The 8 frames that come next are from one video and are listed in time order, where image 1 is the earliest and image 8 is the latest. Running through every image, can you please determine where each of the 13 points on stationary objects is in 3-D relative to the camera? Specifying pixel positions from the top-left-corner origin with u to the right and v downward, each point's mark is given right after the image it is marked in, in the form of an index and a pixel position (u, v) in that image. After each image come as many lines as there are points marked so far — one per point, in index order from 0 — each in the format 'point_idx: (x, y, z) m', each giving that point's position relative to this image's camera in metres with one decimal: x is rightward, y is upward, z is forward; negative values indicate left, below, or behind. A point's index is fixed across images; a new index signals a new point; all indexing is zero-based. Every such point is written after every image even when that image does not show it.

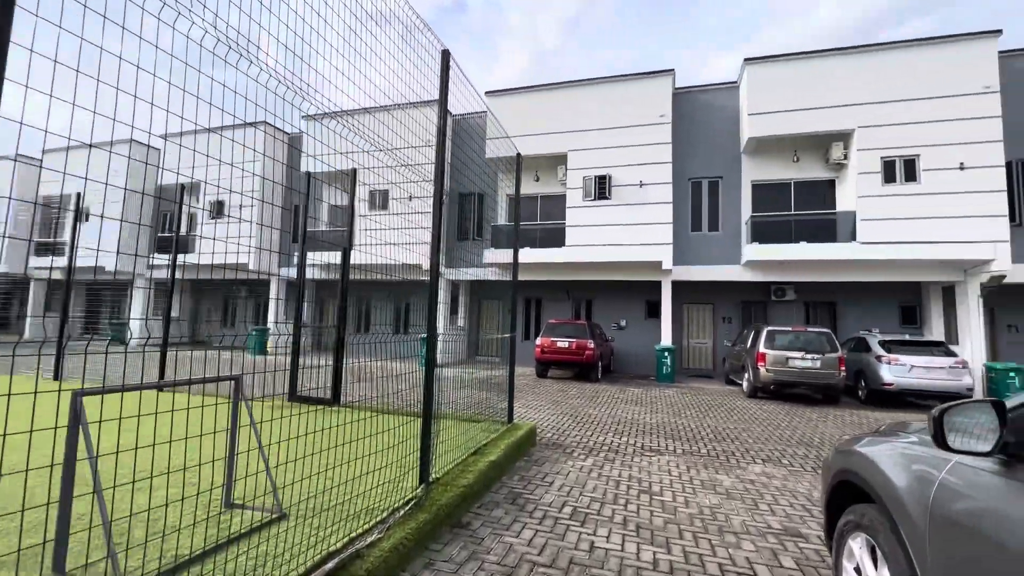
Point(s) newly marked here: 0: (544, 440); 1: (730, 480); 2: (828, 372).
0: (+0.3, -2.0, +6.1) m
1: (+2.2, -2.0, +4.9) m
2: (+6.8, -1.8, +10.0) m
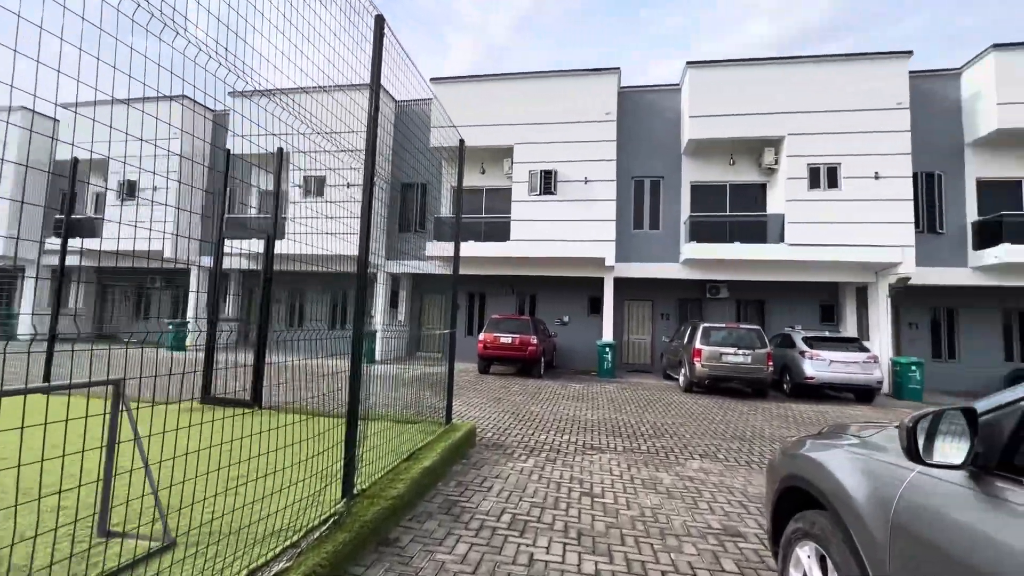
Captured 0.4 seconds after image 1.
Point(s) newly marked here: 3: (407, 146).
0: (-0.4, -1.9, +5.9) m
1: (+1.6, -1.9, +4.8) m
2: (+5.5, -1.8, +10.5) m
3: (-1.1, +1.4, +5.0) m
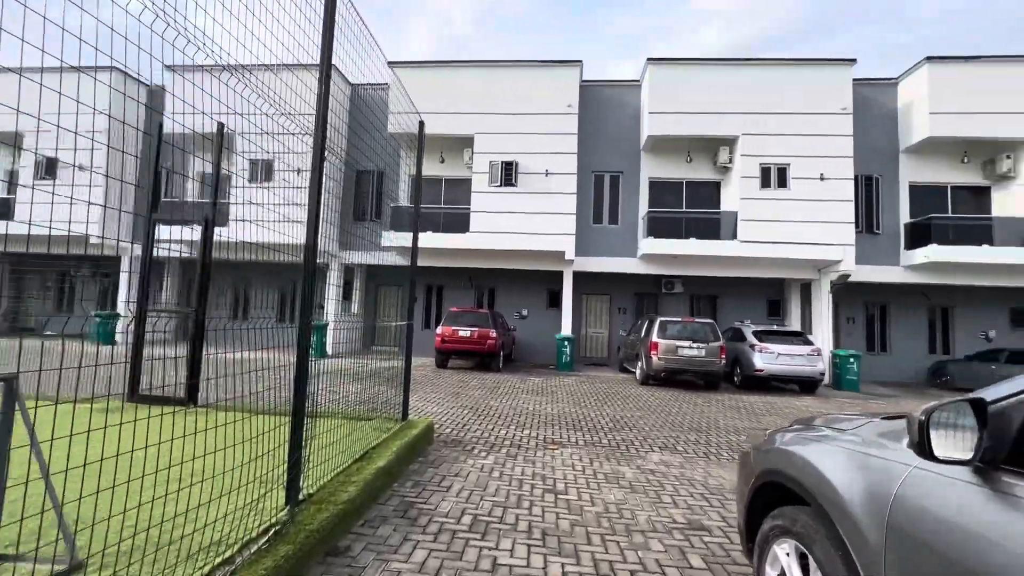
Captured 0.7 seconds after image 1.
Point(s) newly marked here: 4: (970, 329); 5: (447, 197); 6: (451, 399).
0: (-0.9, -1.8, +5.6) m
1: (+1.2, -1.9, +4.8) m
2: (+4.6, -1.6, +10.8) m
3: (-1.5, +1.5, +4.7) m
4: (+14.3, -1.3, +14.7) m
5: (-2.1, +2.9, +15.2) m
6: (-1.1, -2.0, +8.3) m
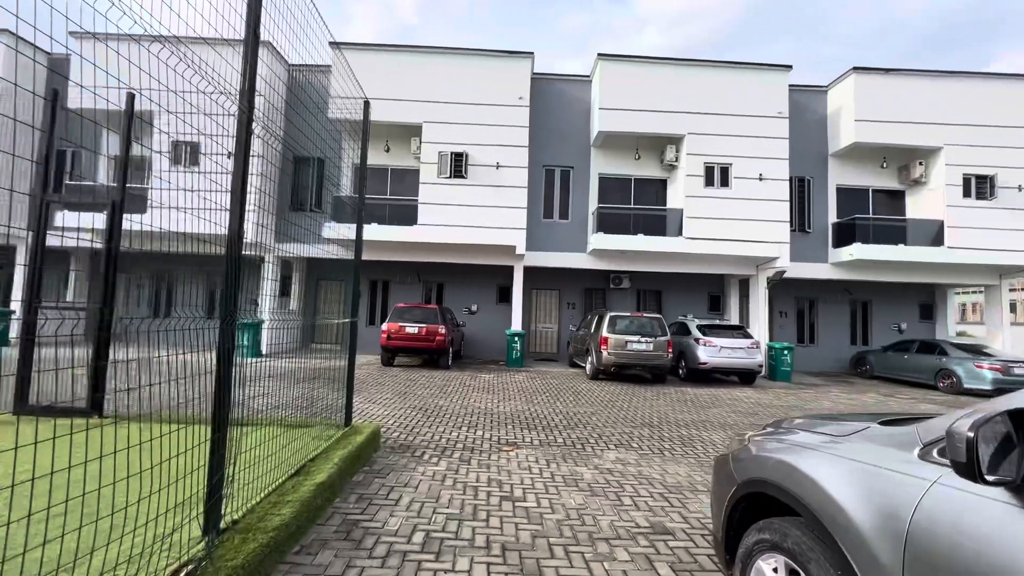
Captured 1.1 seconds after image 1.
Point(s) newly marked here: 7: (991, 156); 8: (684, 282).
0: (-1.4, -1.7, +5.3) m
1: (+0.8, -1.8, +4.6) m
2: (+3.4, -1.5, +10.9) m
3: (-1.9, +1.5, +4.2) m
4: (+12.7, -1.1, +15.9) m
5: (-3.7, +3.1, +14.6) m
6: (-1.9, -1.9, +7.9) m
7: (+13.8, +3.8, +13.5) m
8: (+5.7, +0.2, +15.7) m
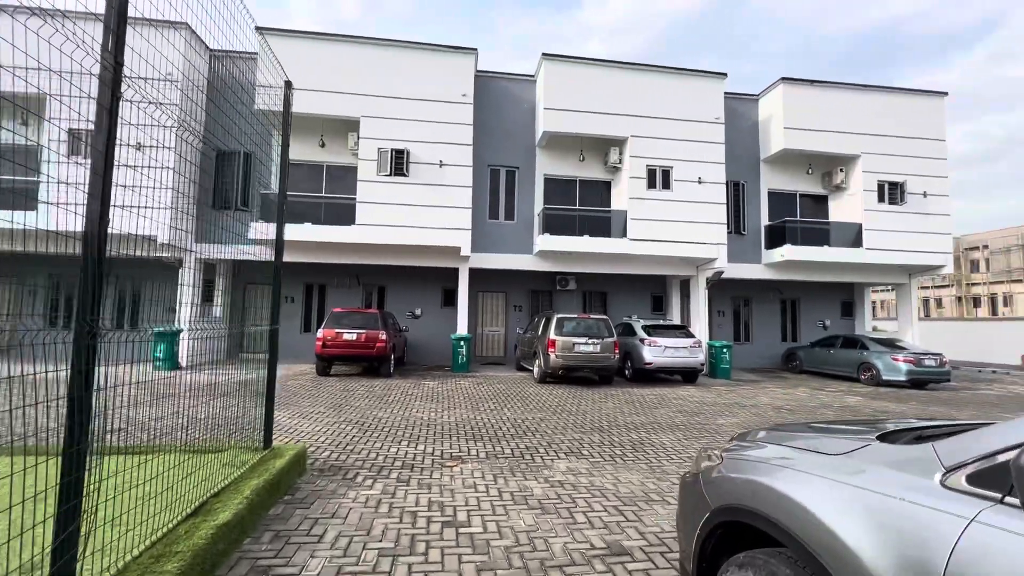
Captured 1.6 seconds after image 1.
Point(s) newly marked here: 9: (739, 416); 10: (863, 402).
0: (-2.0, -1.8, +4.7) m
1: (+0.2, -1.8, +4.3) m
2: (+2.2, -1.6, +10.9) m
3: (-2.4, +1.5, +3.6) m
4: (+10.8, -1.1, +16.9) m
5: (-5.4, +3.0, +13.8) m
6: (-2.8, -1.9, +7.3) m
7: (+12.1, +3.9, +14.6) m
8: (+3.9, +0.1, +15.9) m
9: (+3.9, -2.2, +8.1) m
10: (+7.5, -2.4, +10.0) m
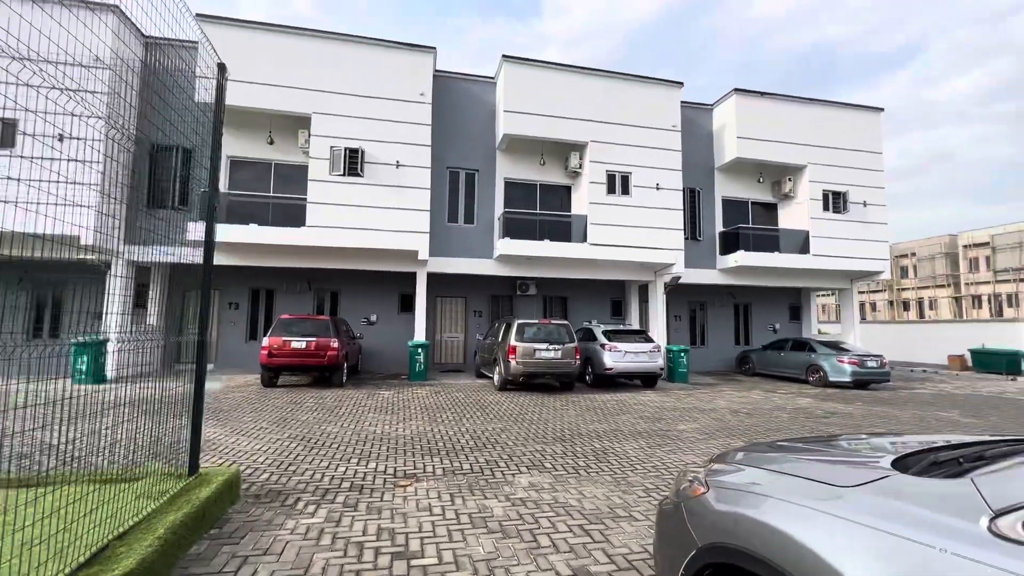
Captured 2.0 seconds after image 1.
0: (-2.4, -1.8, +4.2) m
1: (-0.1, -1.9, +4.0) m
2: (+1.3, -1.7, +10.8) m
3: (-2.6, +1.5, +3.1) m
4: (+9.3, -1.3, +17.5) m
5: (-6.5, +2.8, +13.0) m
6: (-3.4, -2.0, +6.7) m
7: (+10.8, +3.7, +15.4) m
8: (+2.6, 0.0, +15.9) m
9: (+3.2, -2.3, +8.1) m
10: (+6.6, -2.5, +10.3) m
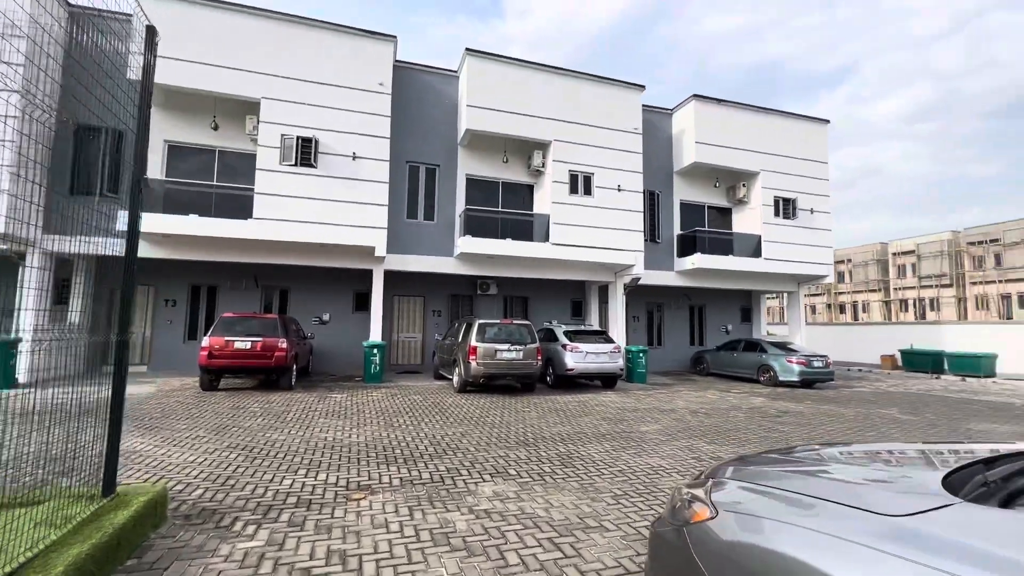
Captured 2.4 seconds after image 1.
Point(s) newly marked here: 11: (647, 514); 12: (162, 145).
0: (-2.7, -1.8, +3.7) m
1: (-0.4, -1.8, +3.8) m
2: (+0.4, -1.7, +10.6) m
3: (-2.8, +1.5, +2.6) m
4: (+7.8, -1.4, +18.0) m
5: (-7.5, +2.9, +12.1) m
6: (-3.9, -2.0, +6.1) m
7: (+9.6, +3.6, +16.0) m
8: (+1.3, 0.0, +15.8) m
9: (+2.6, -2.3, +8.1) m
10: (+5.7, -2.6, +10.6) m
11: (+1.1, -1.9, +3.9) m
12: (-8.7, +3.5, +11.6) m
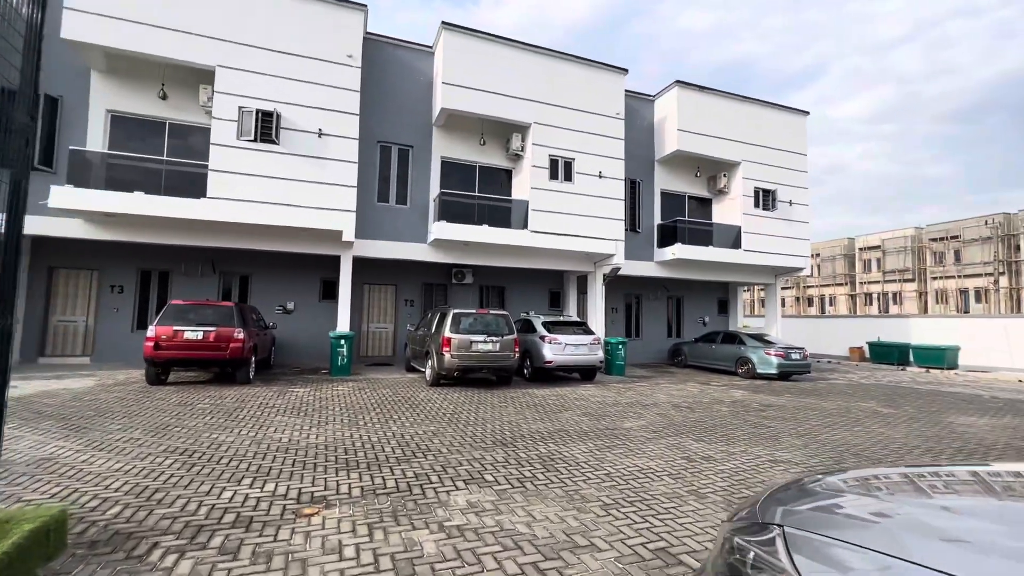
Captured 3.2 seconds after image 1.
0: (-2.8, -1.6, +3.1) m
1: (-0.6, -1.7, +3.2) m
2: (-0.1, -1.4, +10.1) m
3: (-2.9, +1.7, +1.9) m
4: (+6.9, -1.1, +17.8) m
5: (-8.0, +3.3, +11.1) m
6: (-4.2, -1.7, +5.4) m
7: (+8.8, +3.9, +15.9) m
8: (+0.5, +0.3, +15.3) m
9: (+2.2, -2.1, +7.7) m
10: (+5.2, -2.4, +10.4) m
11: (+1.0, -1.8, +3.5) m
12: (-9.2, +3.9, +10.6) m
